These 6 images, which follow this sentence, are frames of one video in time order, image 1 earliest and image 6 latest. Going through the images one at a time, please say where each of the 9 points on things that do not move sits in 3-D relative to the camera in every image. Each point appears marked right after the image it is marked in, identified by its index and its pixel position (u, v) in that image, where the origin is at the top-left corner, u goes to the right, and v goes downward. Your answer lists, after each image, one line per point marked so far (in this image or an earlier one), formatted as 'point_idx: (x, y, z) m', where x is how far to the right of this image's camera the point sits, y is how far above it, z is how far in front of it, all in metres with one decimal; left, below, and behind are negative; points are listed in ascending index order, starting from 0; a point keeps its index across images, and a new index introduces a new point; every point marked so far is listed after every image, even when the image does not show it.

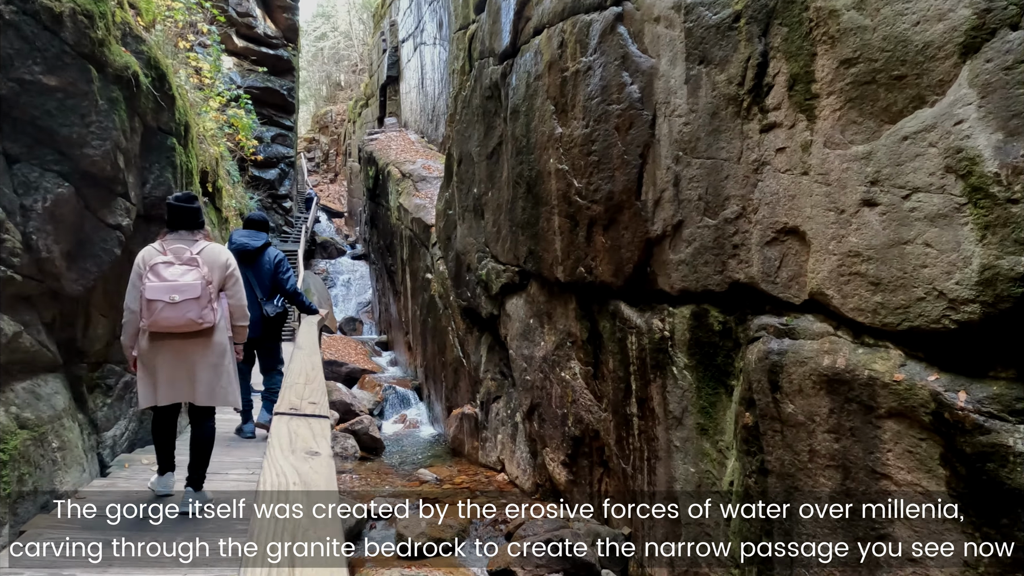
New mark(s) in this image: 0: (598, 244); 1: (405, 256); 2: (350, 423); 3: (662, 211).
0: (+0.7, +0.4, +5.5) m
1: (-2.3, +0.7, +14.1) m
2: (-2.4, -2.0, +9.9) m
3: (+1.0, +0.5, +4.6) m
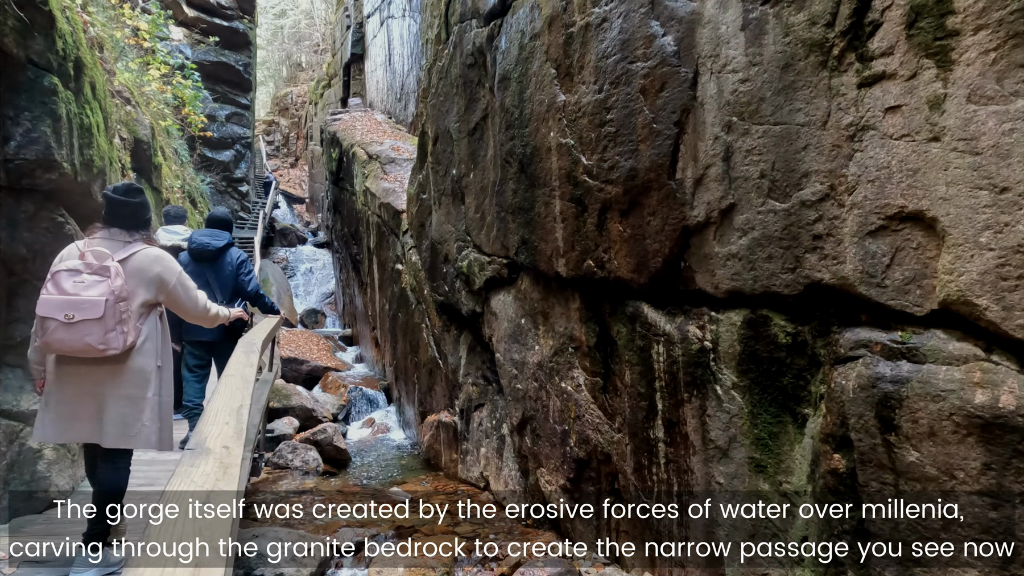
0: (+0.7, +0.4, +4.6) m
1: (-2.8, +0.9, +13.0) m
2: (-2.7, -1.9, +8.8) m
3: (+1.1, +0.5, +3.7) m
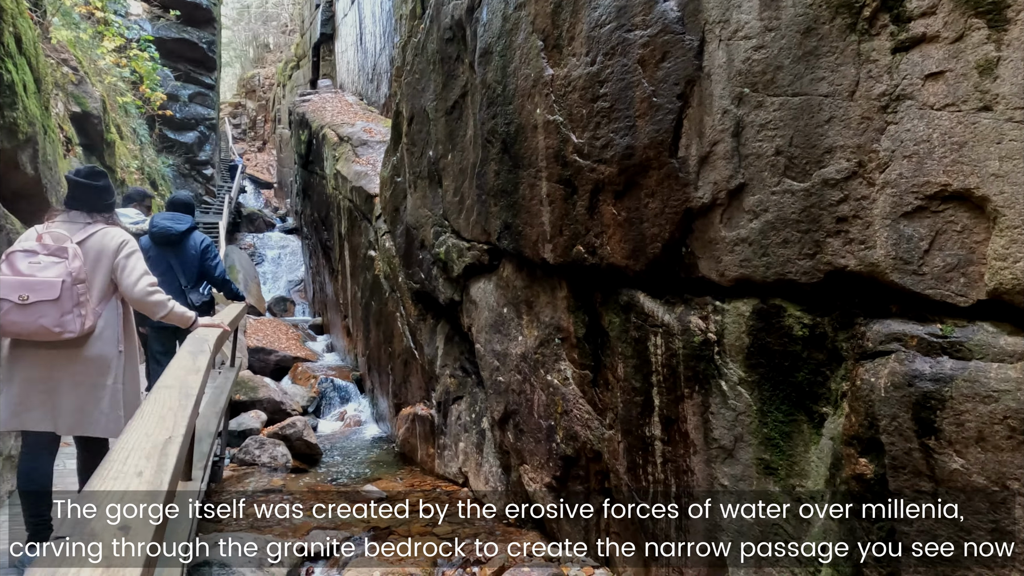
0: (+0.6, +0.5, +4.3) m
1: (-3.2, +1.1, +12.5) m
2: (-3.0, -1.7, +8.4) m
3: (+1.0, +0.6, +3.4) m
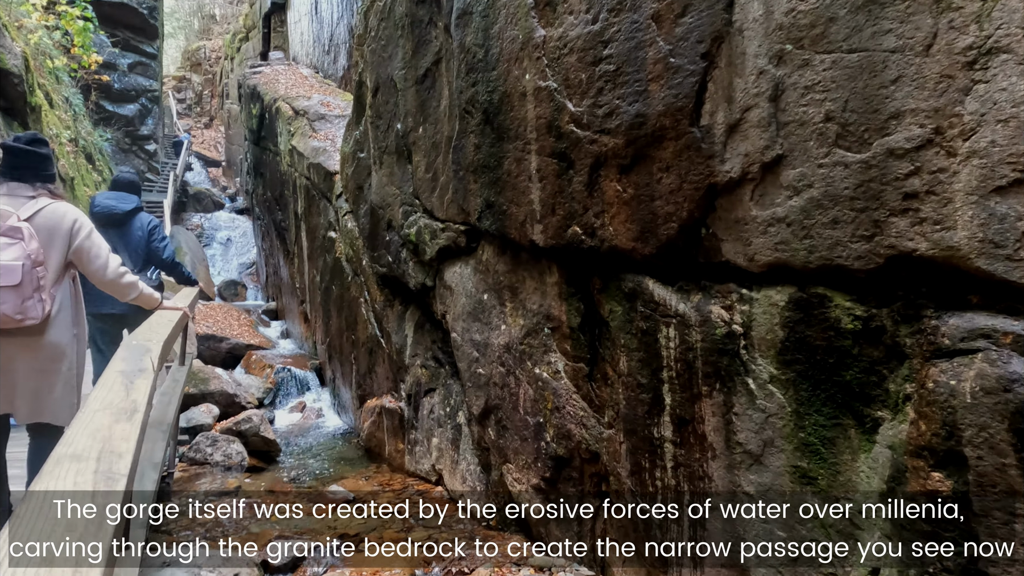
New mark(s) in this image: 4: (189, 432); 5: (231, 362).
0: (+0.6, +0.5, +3.8) m
1: (-3.8, +1.4, +11.8) m
2: (-3.3, -1.6, +7.8) m
3: (+1.0, +0.7, +3.0) m
4: (-3.7, -1.6, +7.5) m
5: (-4.9, -1.3, +11.5) m
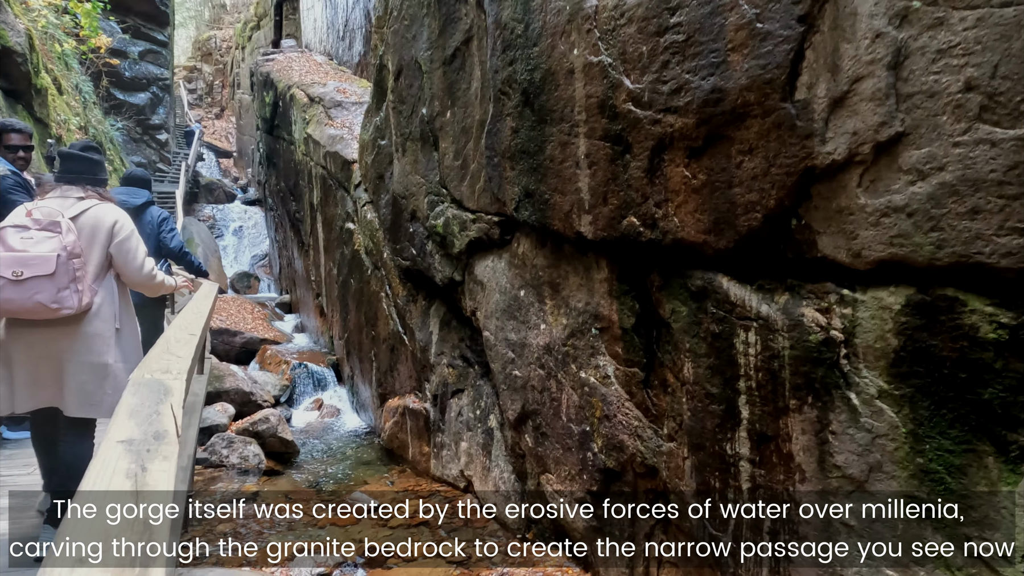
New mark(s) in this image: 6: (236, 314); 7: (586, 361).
0: (+0.8, +0.6, +3.4) m
1: (-3.4, +1.5, +11.4) m
2: (-3.0, -1.5, +7.5) m
3: (+1.3, +0.7, +2.5) m
4: (-3.4, -1.6, +7.2) m
5: (-4.5, -1.2, +11.1) m
6: (-5.1, -0.5, +12.2) m
7: (+0.5, -0.5, +4.3) m
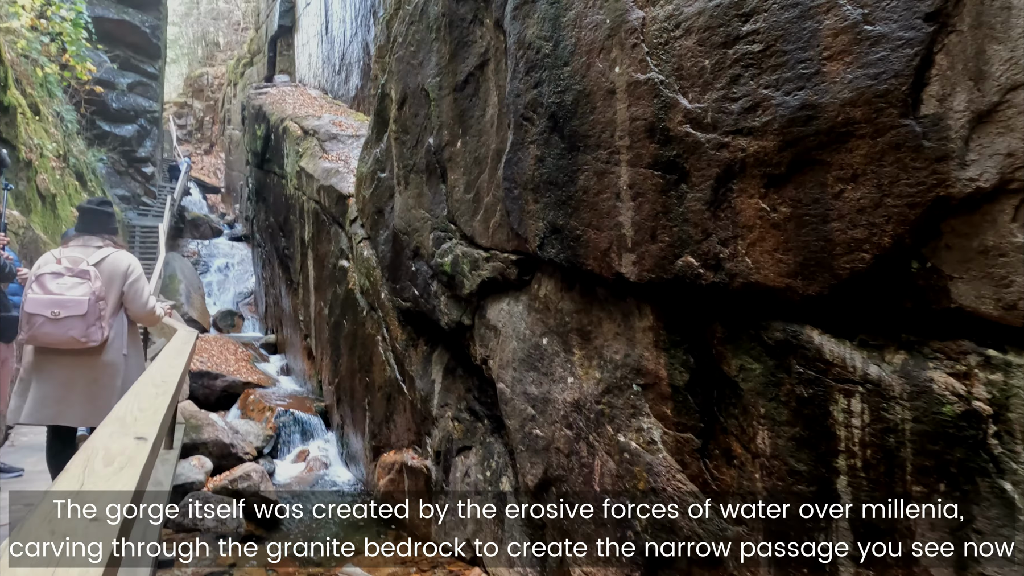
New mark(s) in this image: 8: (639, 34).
0: (+1.0, +0.3, +2.9) m
1: (-3.4, +0.9, +10.9) m
2: (-2.9, -1.9, +6.7) m
3: (+1.5, +0.5, +2.0) m
4: (-3.3, -2.0, +6.4) m
5: (-4.5, -1.8, +10.4) m
6: (-5.1, -1.2, +11.5) m
7: (+0.6, -0.8, +3.7) m
8: (+0.7, +1.3, +3.4) m
